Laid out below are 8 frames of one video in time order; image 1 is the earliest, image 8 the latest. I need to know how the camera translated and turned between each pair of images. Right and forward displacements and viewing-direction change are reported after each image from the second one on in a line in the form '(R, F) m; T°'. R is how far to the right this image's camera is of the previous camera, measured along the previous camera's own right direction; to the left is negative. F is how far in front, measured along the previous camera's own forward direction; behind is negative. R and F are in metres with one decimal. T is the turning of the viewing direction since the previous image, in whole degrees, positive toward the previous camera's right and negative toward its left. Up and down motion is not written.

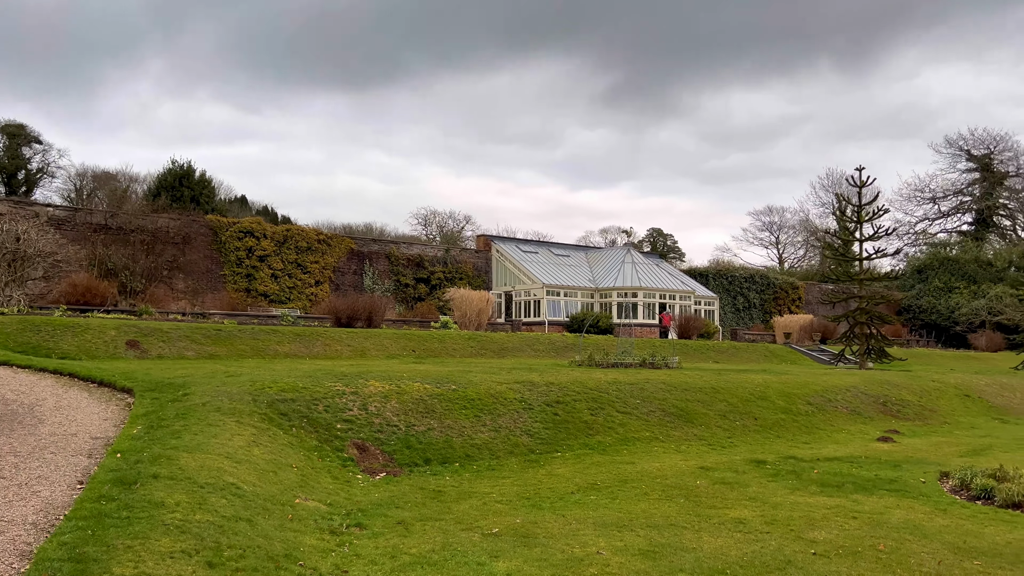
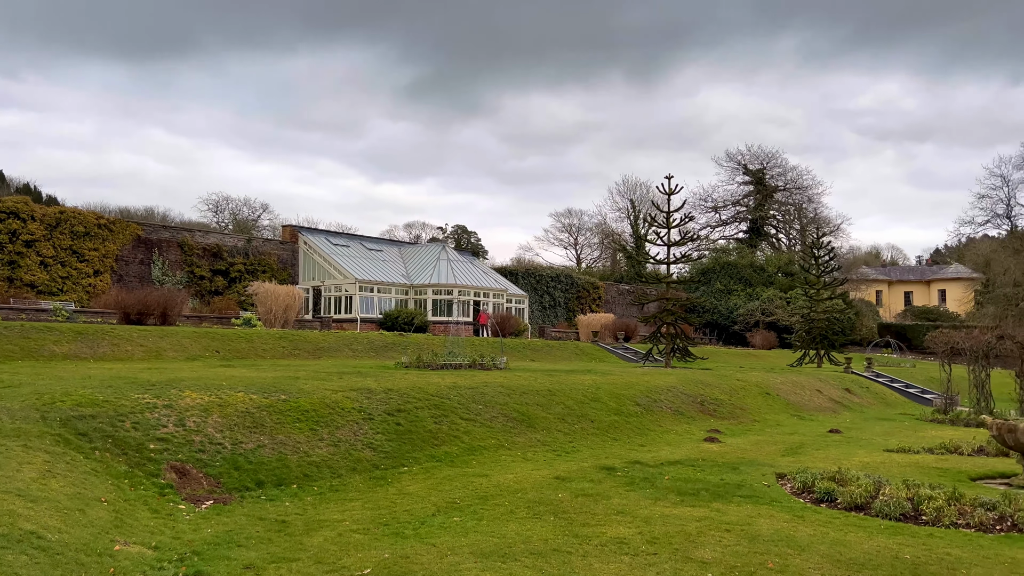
(-0.5, +0.7) m; +14°
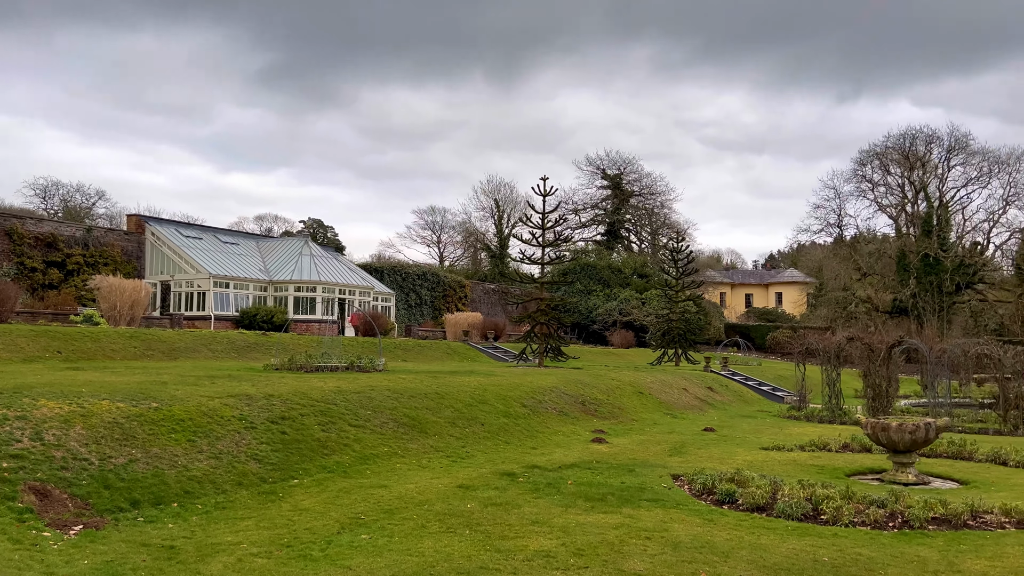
(-0.5, +0.4) m; +10°
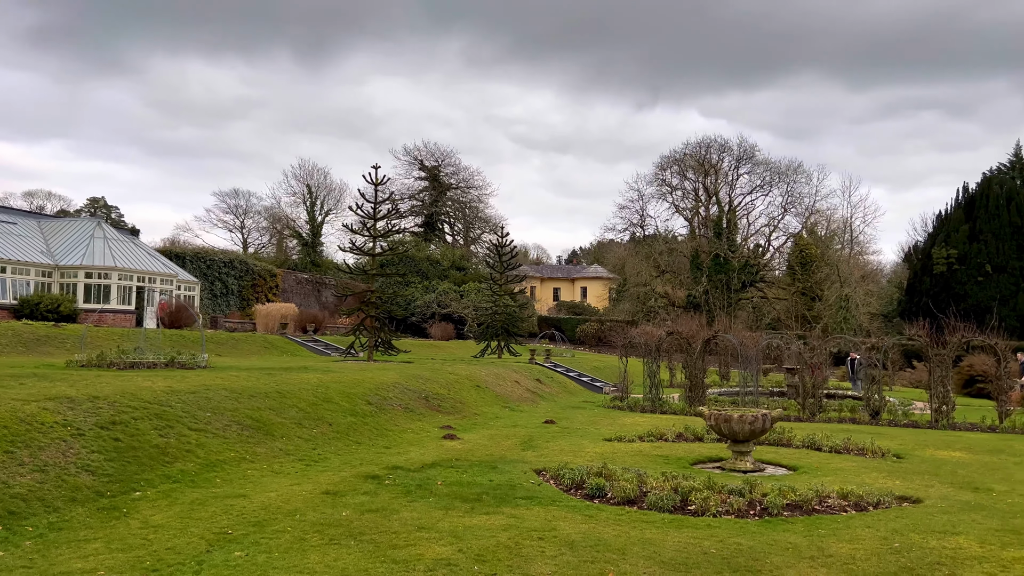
(-0.7, +0.3) m; +13°
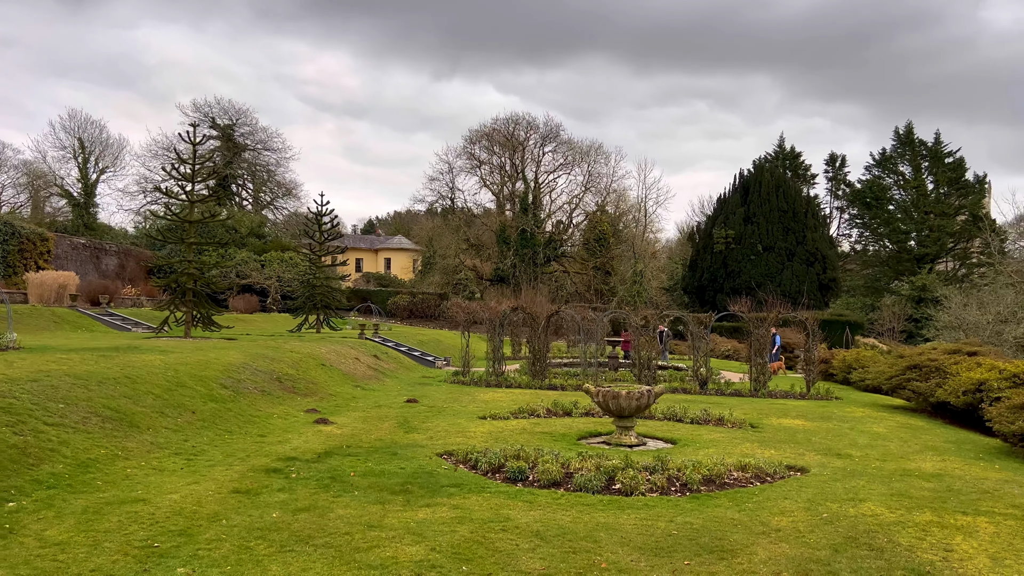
(-1.4, +0.4) m; +14°
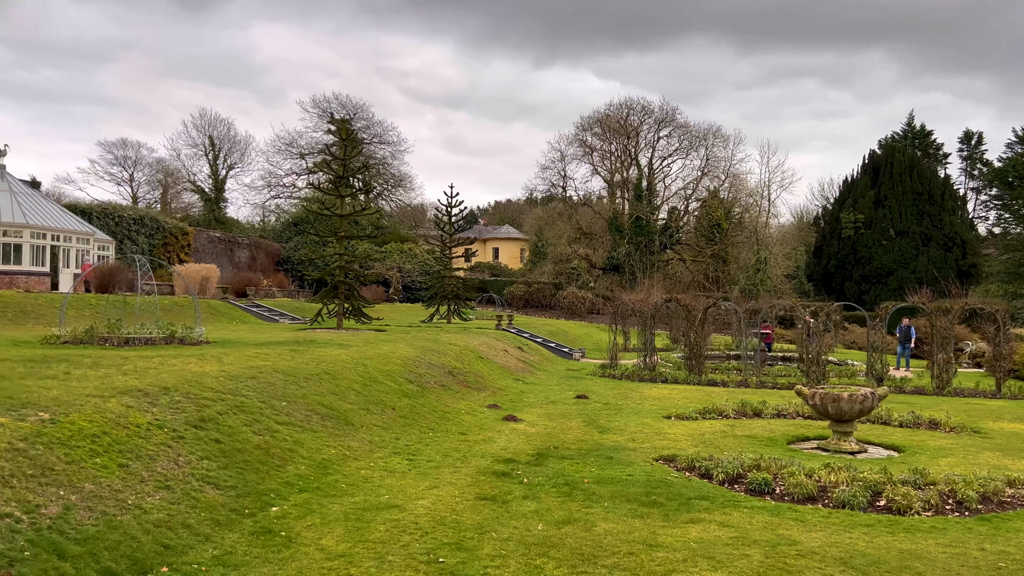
(-1.4, +0.4) m; -7°
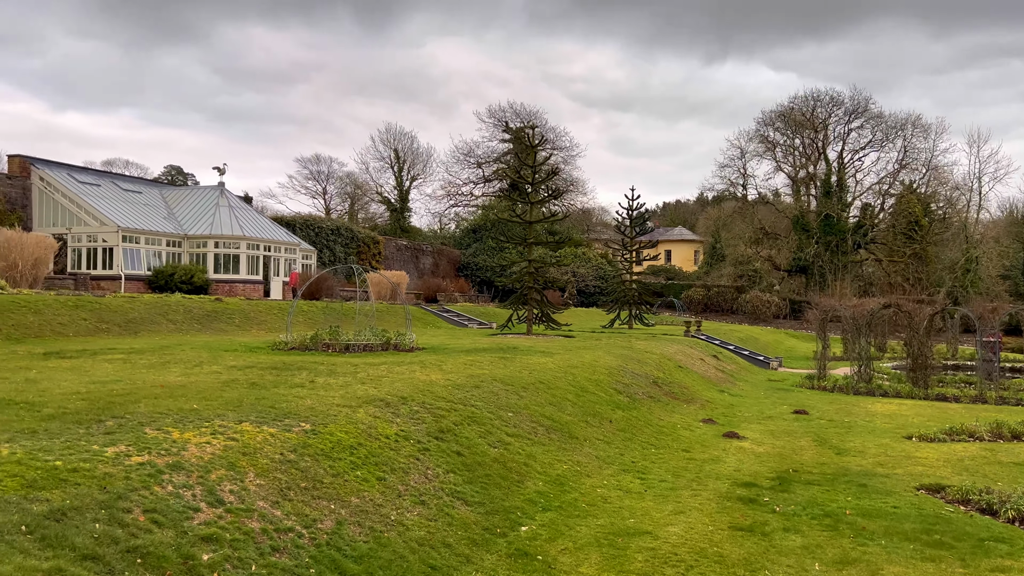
(-0.7, +0.3) m; -12°
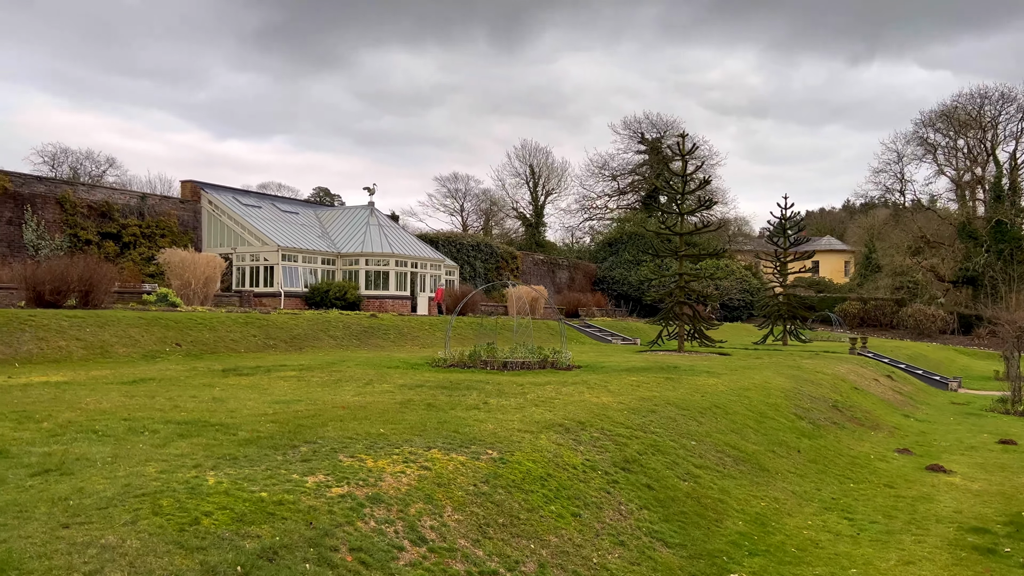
(-0.5, +0.5) m; -9°
